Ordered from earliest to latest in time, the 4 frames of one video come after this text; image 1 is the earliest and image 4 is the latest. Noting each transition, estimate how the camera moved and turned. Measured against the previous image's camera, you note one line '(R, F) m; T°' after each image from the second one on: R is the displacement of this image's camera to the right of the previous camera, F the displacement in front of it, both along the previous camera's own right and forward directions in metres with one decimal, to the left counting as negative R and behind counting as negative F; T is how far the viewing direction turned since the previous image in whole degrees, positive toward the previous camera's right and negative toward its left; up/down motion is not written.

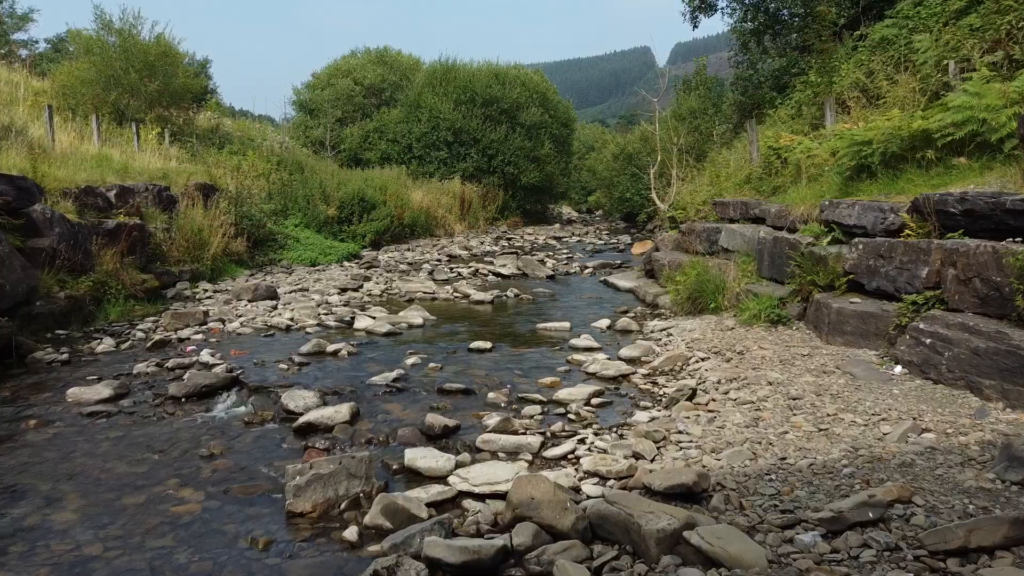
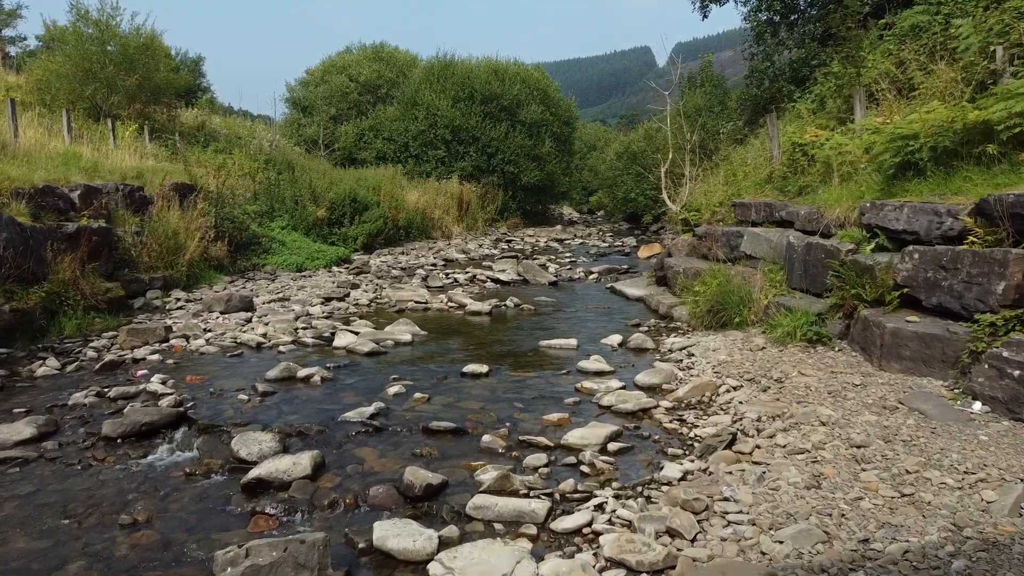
(0.0, +1.1) m; 0°
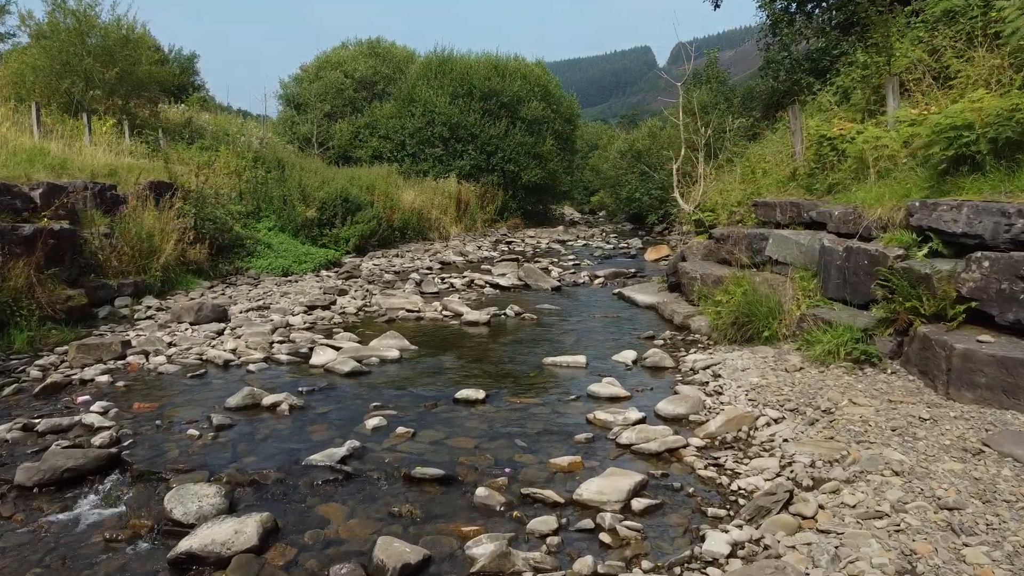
(0.0, +1.0) m; 0°
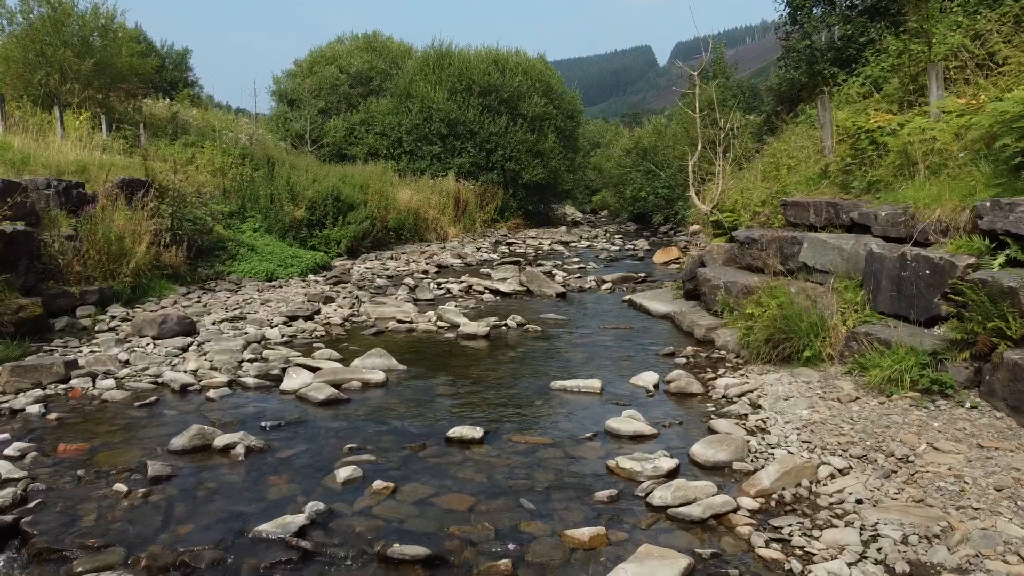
(0.0, +1.0) m; 0°
